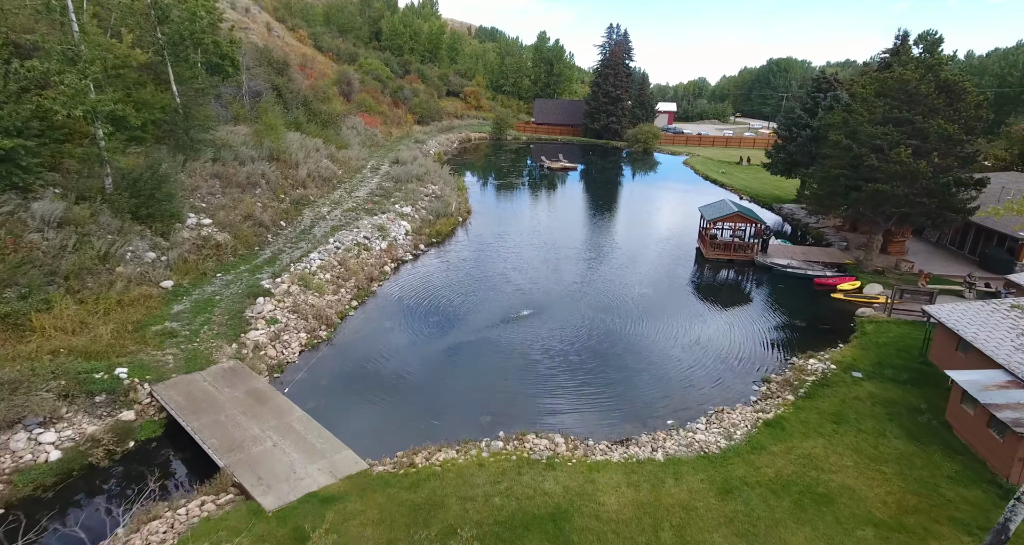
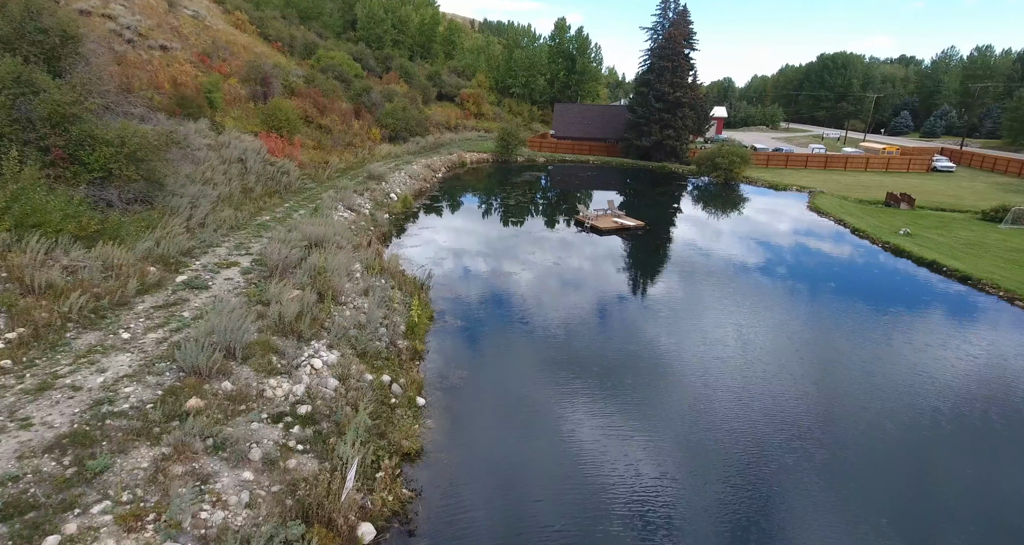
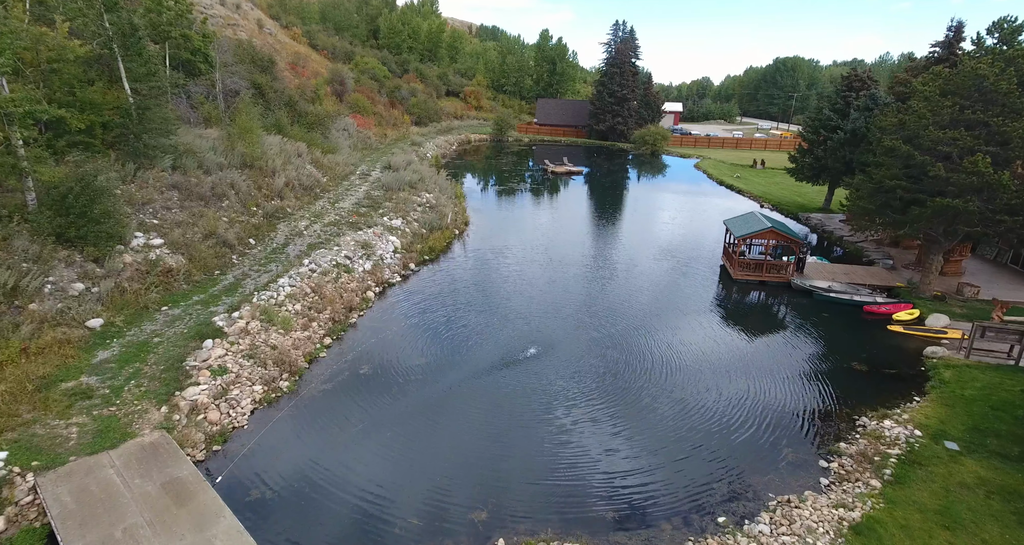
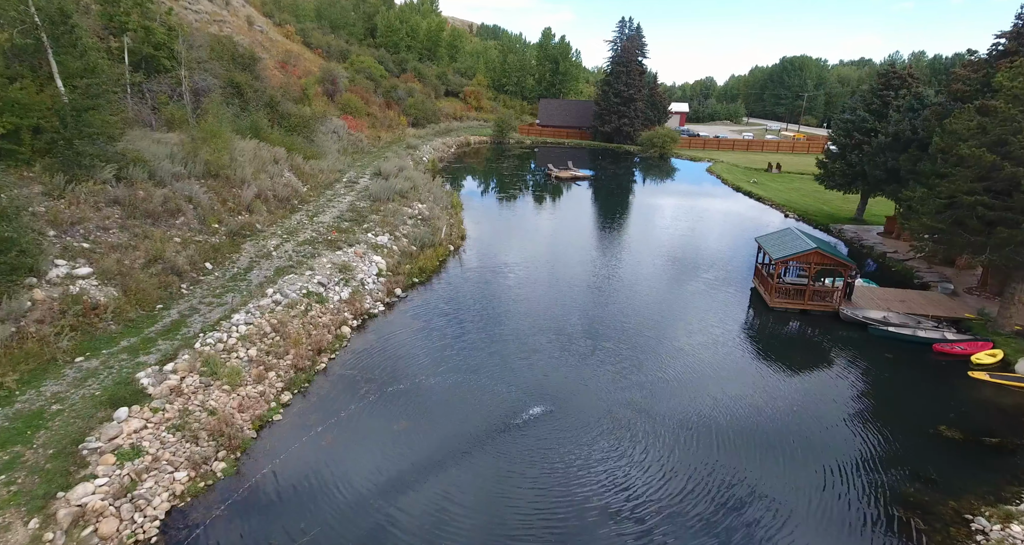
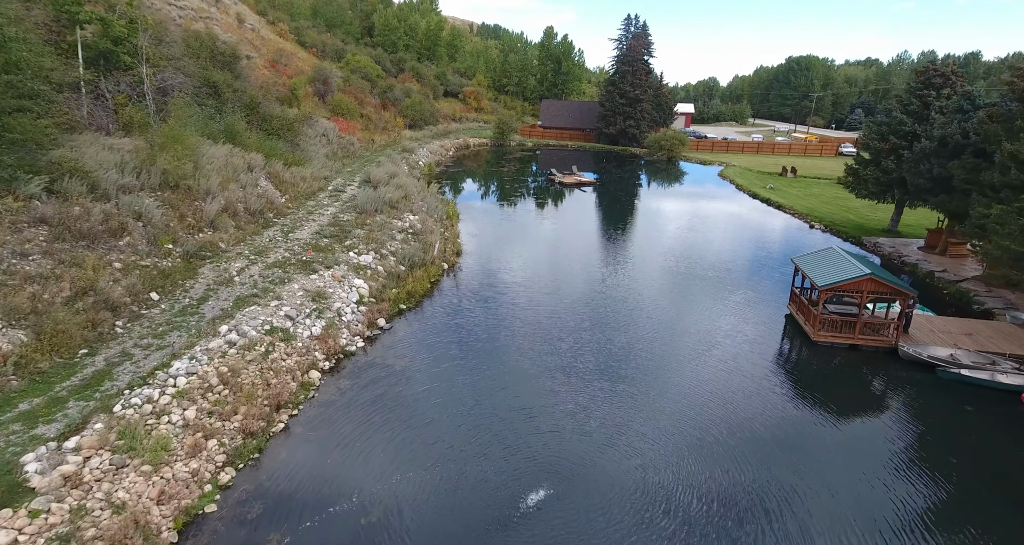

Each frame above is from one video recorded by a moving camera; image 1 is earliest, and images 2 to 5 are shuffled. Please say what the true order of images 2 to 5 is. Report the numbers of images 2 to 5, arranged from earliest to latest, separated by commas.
3, 4, 5, 2
